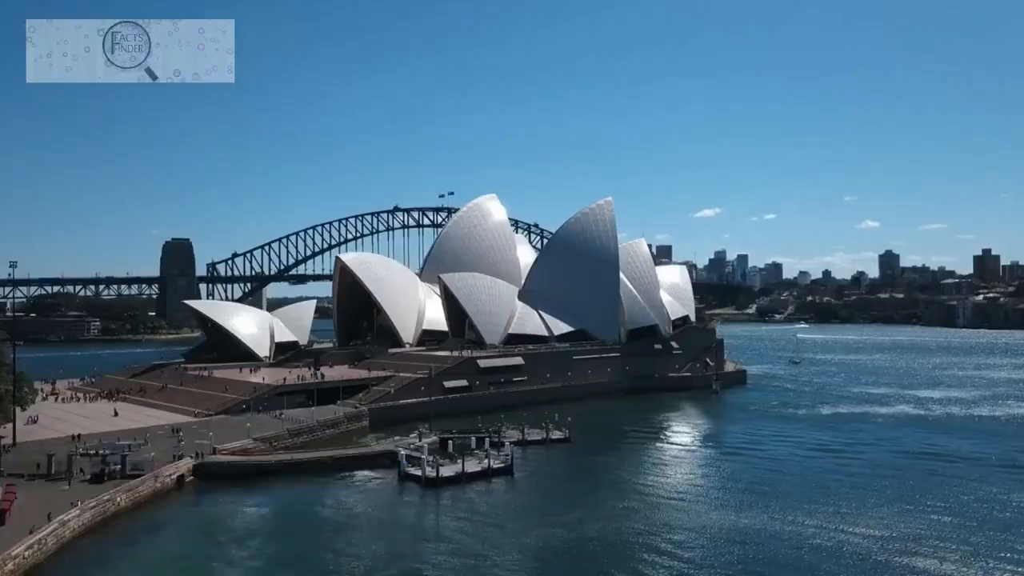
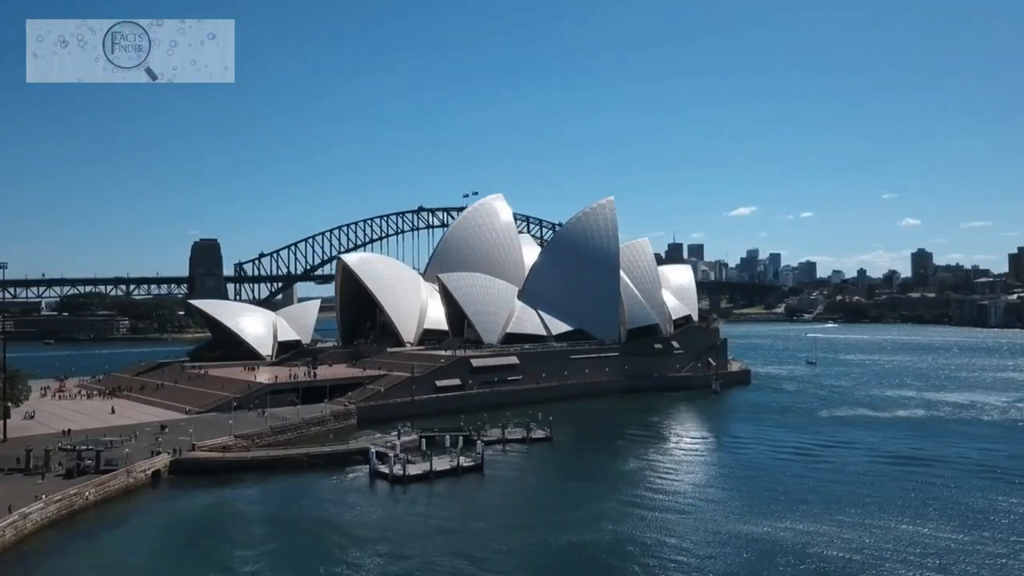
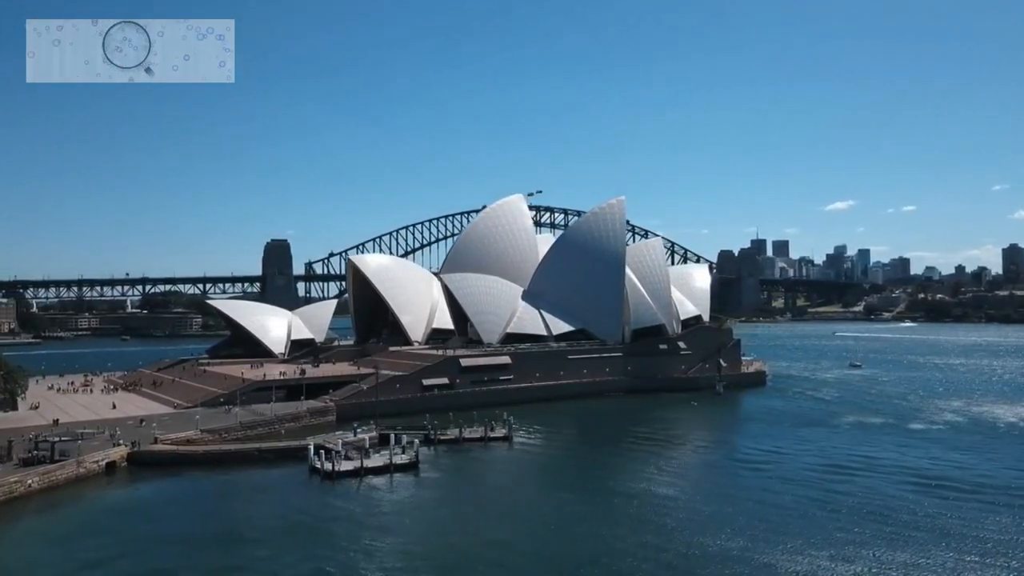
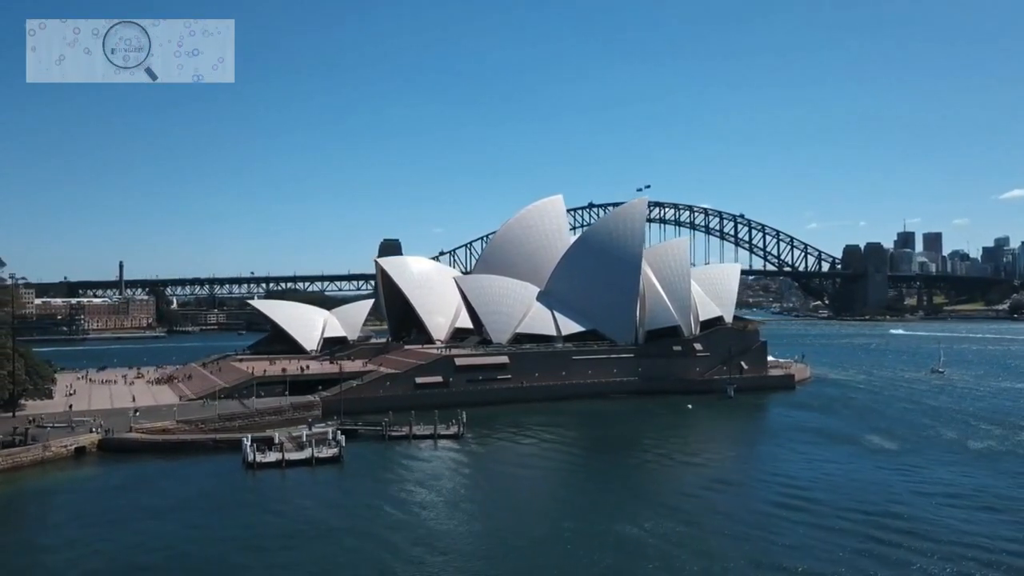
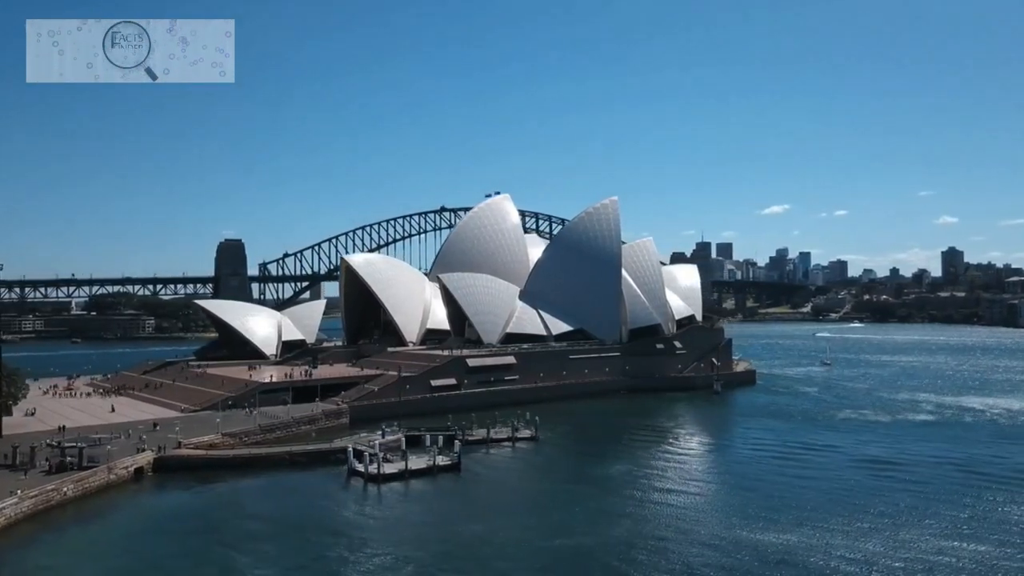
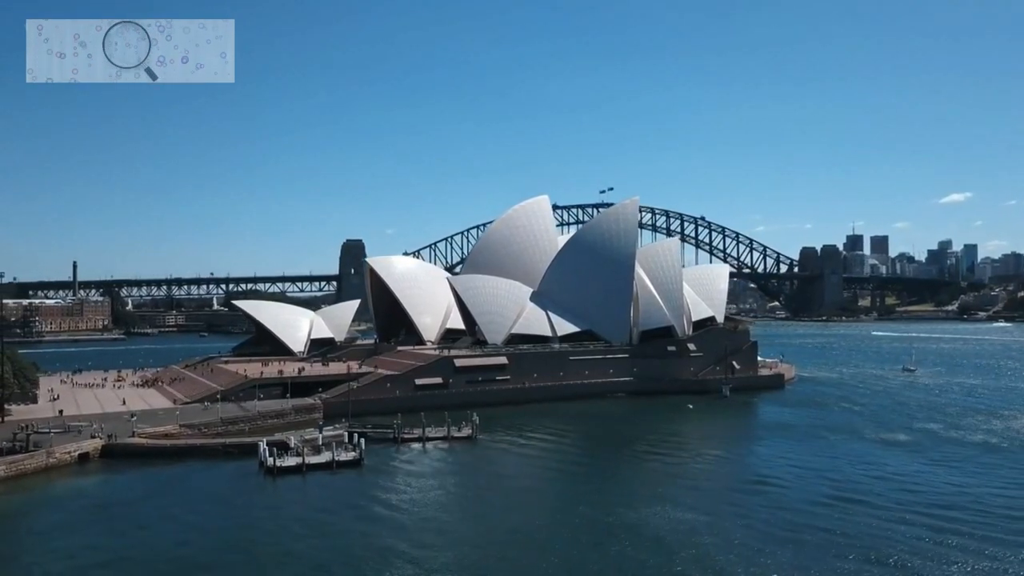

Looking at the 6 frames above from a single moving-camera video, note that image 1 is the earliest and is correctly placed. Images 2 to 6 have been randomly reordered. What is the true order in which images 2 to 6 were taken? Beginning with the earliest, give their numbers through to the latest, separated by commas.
2, 5, 3, 6, 4
